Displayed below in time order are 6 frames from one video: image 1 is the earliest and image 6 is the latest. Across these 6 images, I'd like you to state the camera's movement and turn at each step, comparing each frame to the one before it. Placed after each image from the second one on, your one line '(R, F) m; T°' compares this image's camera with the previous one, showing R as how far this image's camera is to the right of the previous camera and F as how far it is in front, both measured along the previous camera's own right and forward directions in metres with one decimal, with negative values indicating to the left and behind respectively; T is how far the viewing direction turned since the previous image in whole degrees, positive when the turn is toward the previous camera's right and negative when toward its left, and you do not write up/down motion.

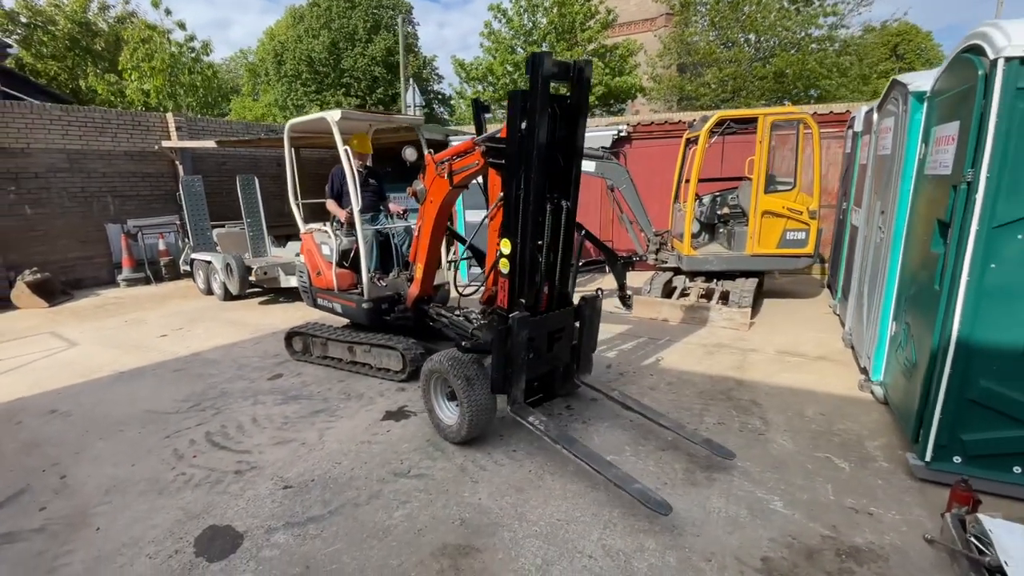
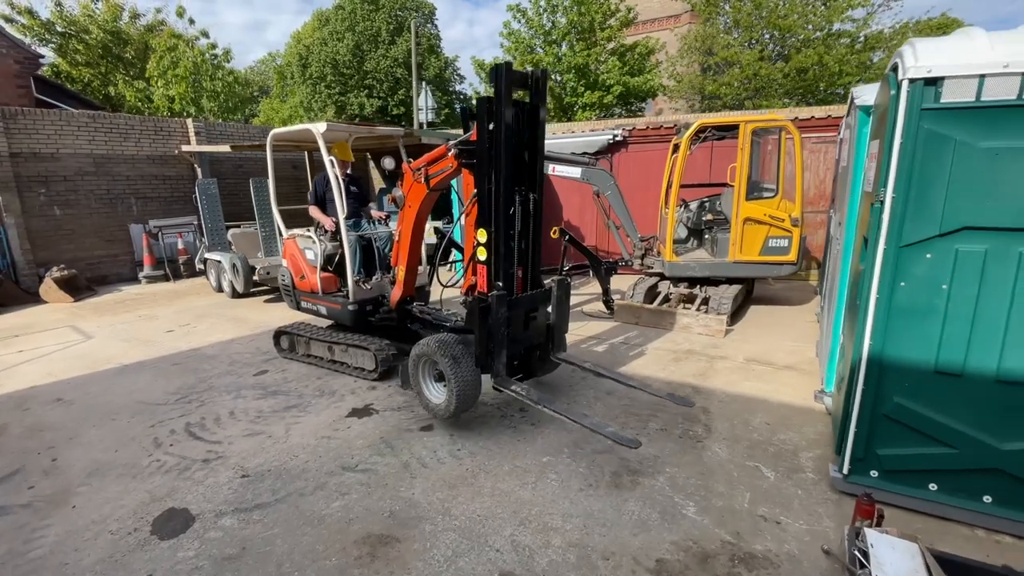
(+0.5, -0.2) m; -3°
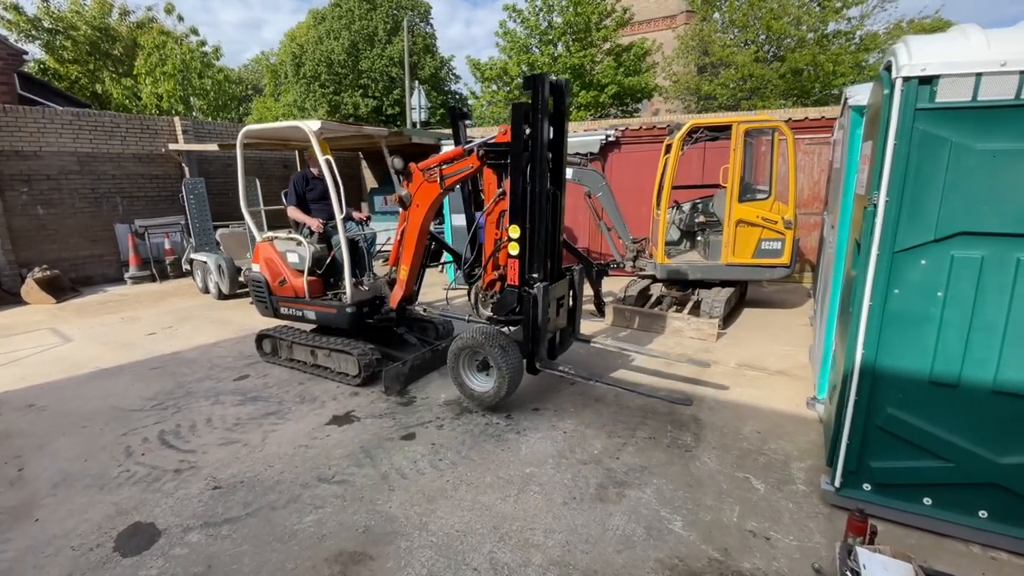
(+0.1, +0.1) m; 0°
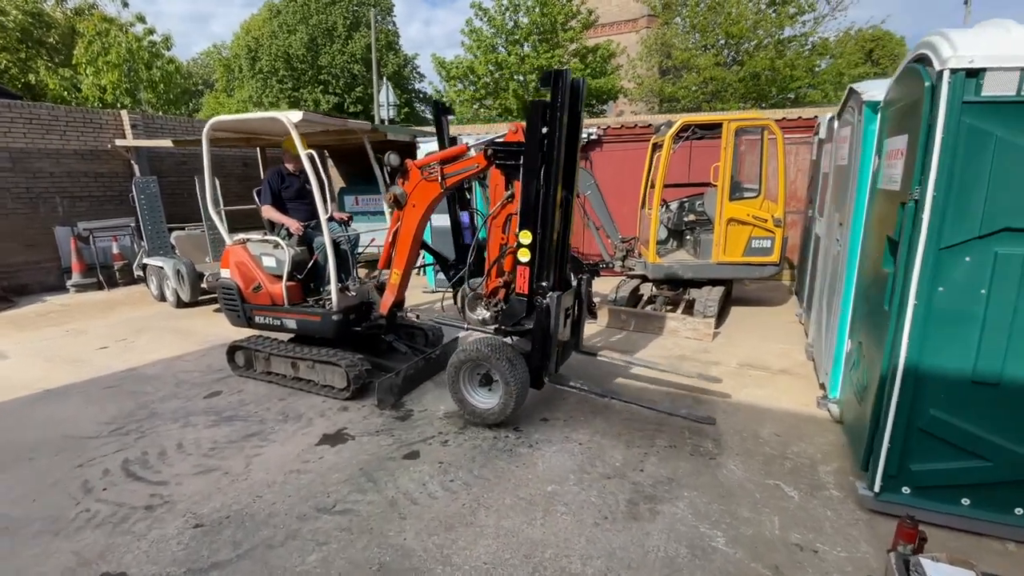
(-0.3, +0.2) m; +4°
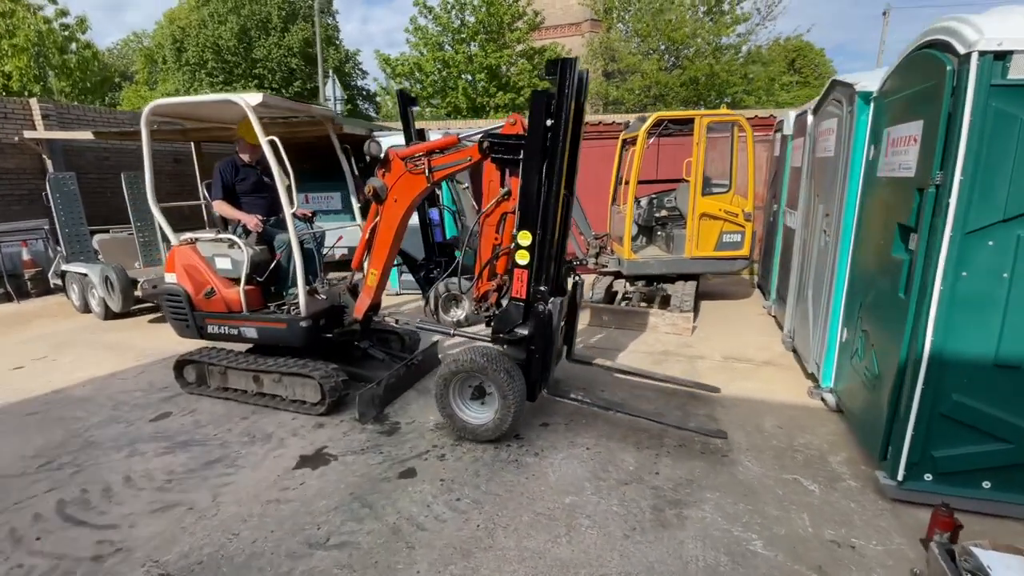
(-0.3, +0.3) m; +6°
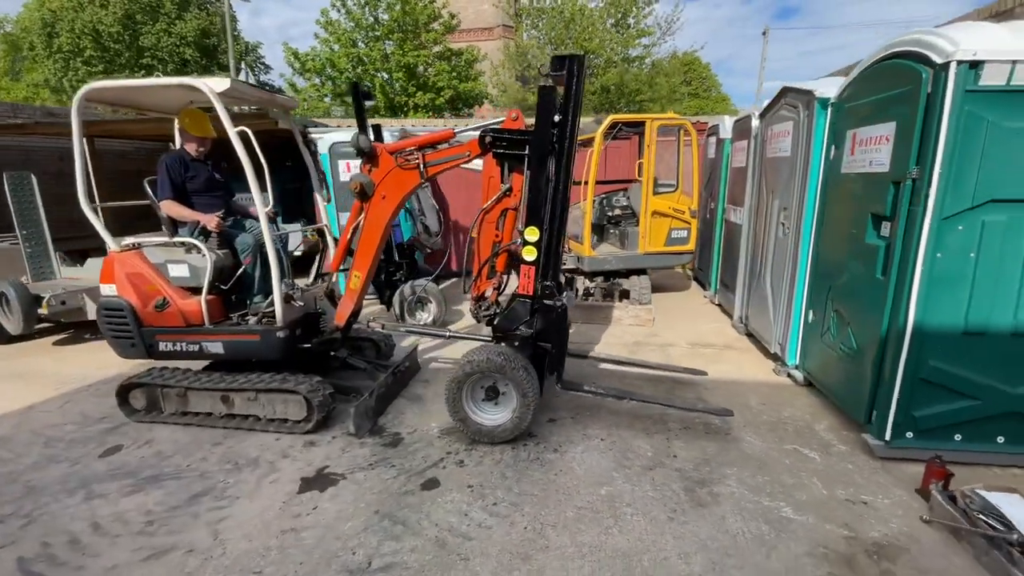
(-0.6, +0.1) m; +10°
